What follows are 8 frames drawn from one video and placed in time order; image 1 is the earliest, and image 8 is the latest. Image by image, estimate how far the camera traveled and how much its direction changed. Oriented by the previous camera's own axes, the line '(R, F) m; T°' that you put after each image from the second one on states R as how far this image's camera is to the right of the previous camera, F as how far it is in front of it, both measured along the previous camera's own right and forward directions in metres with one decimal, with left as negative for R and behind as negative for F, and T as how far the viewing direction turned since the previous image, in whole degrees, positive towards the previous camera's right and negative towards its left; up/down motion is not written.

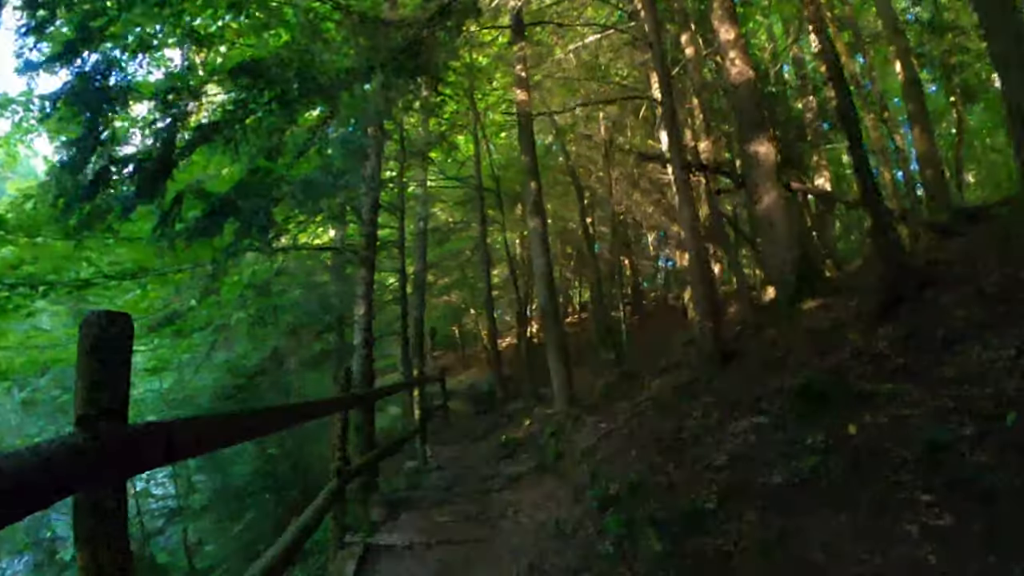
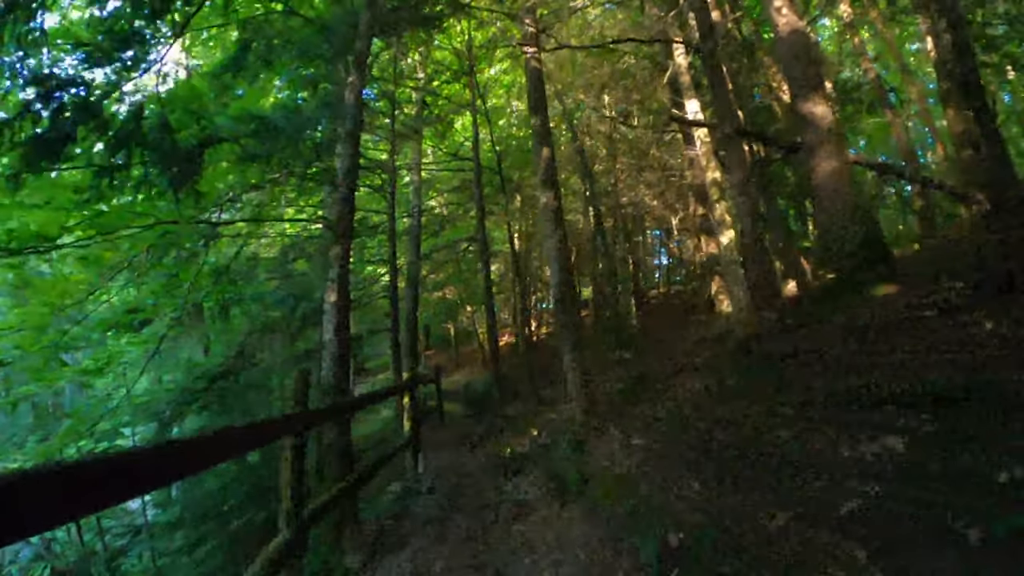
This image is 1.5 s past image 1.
(-0.2, +1.6) m; 0°
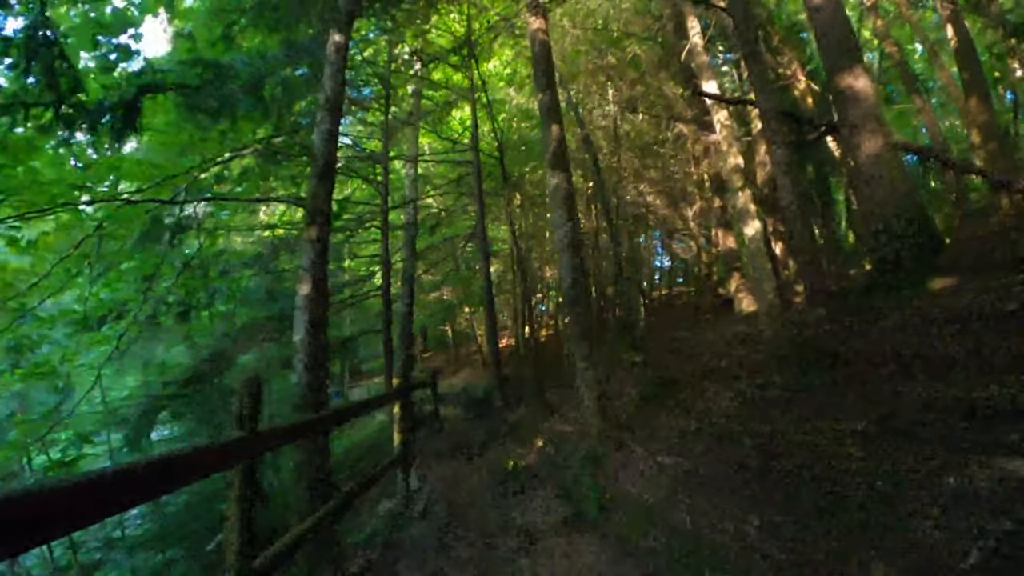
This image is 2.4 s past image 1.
(-0.1, +0.9) m; 0°
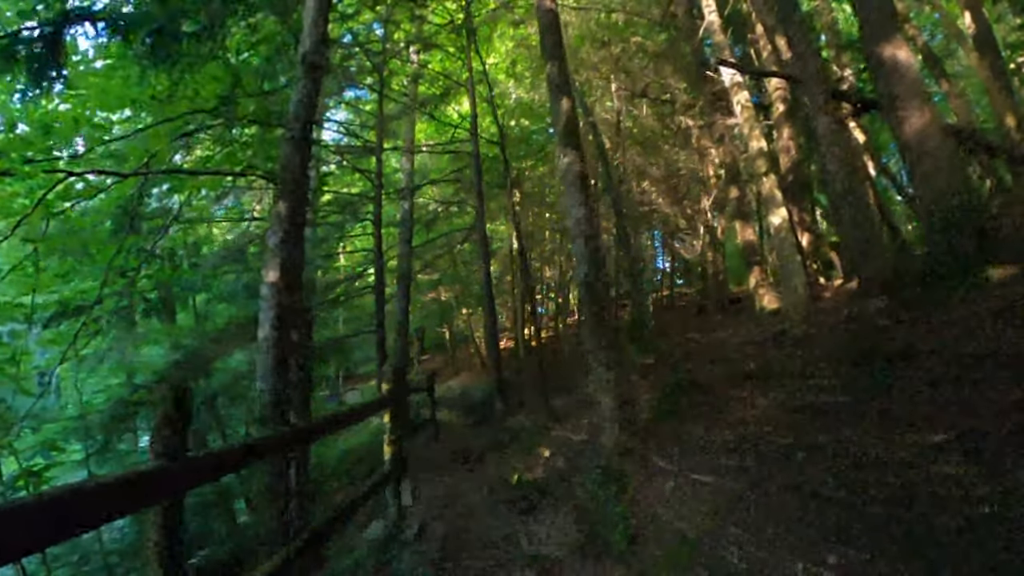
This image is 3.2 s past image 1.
(-0.1, +0.8) m; 0°
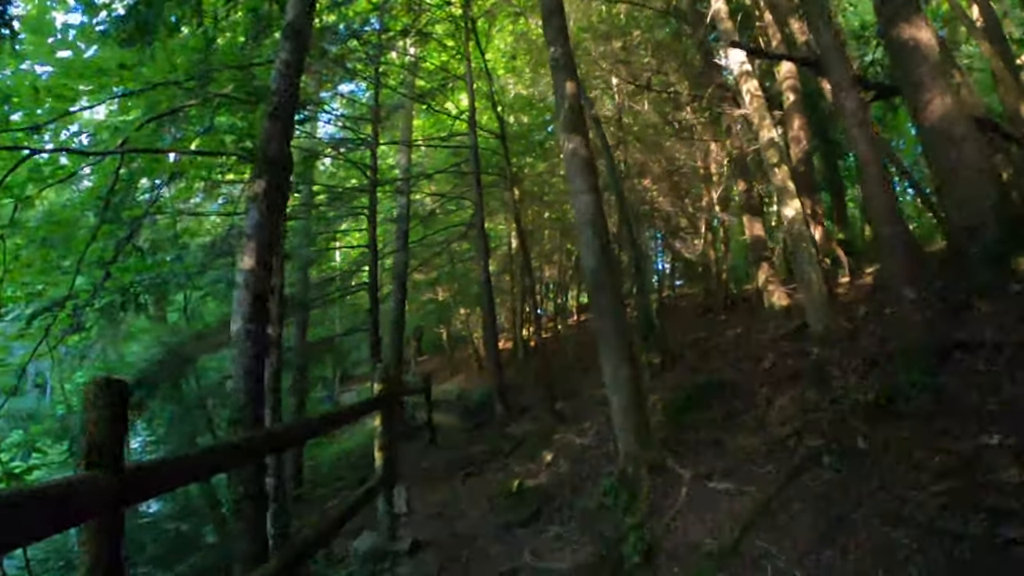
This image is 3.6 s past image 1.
(0.0, +0.4) m; 0°
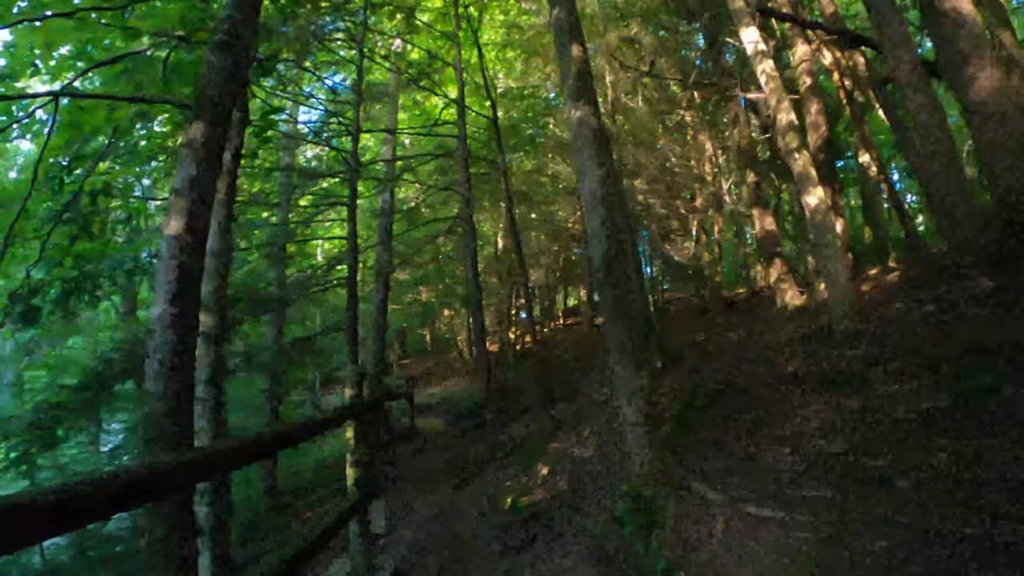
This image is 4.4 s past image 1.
(-0.1, +0.8) m; +1°
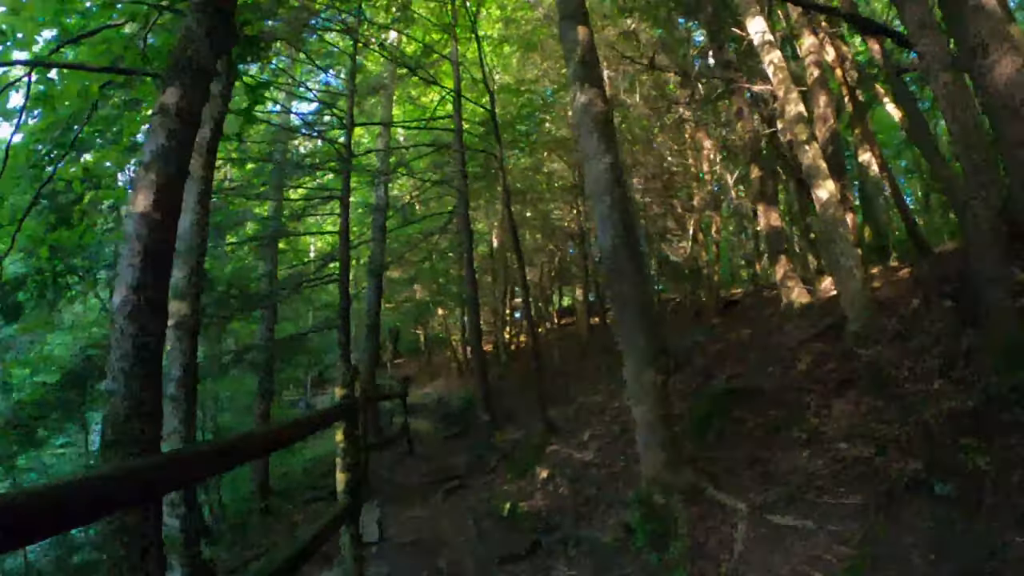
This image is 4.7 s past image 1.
(0.0, +0.3) m; 0°
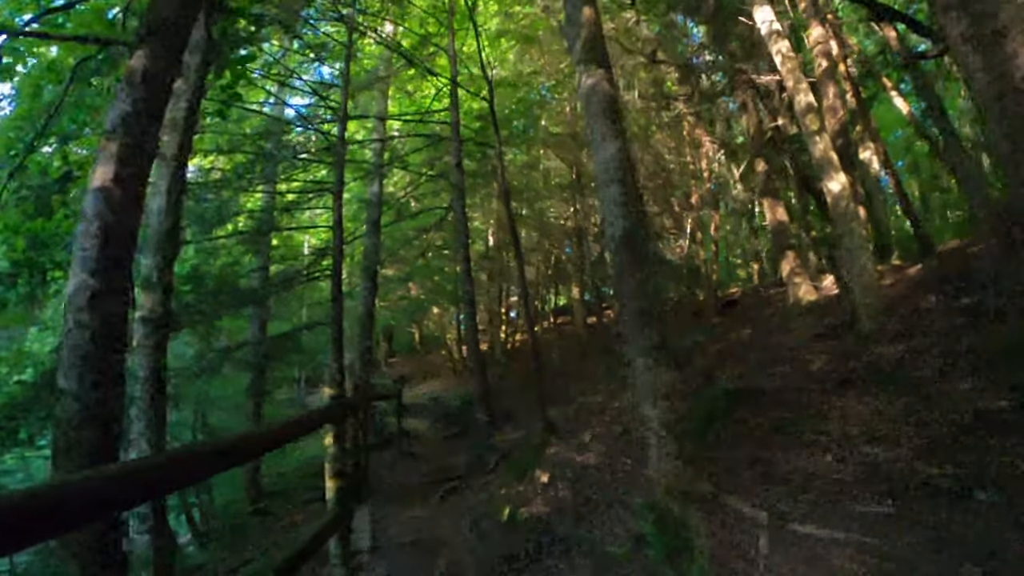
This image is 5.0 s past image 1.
(0.0, +0.3) m; 0°
